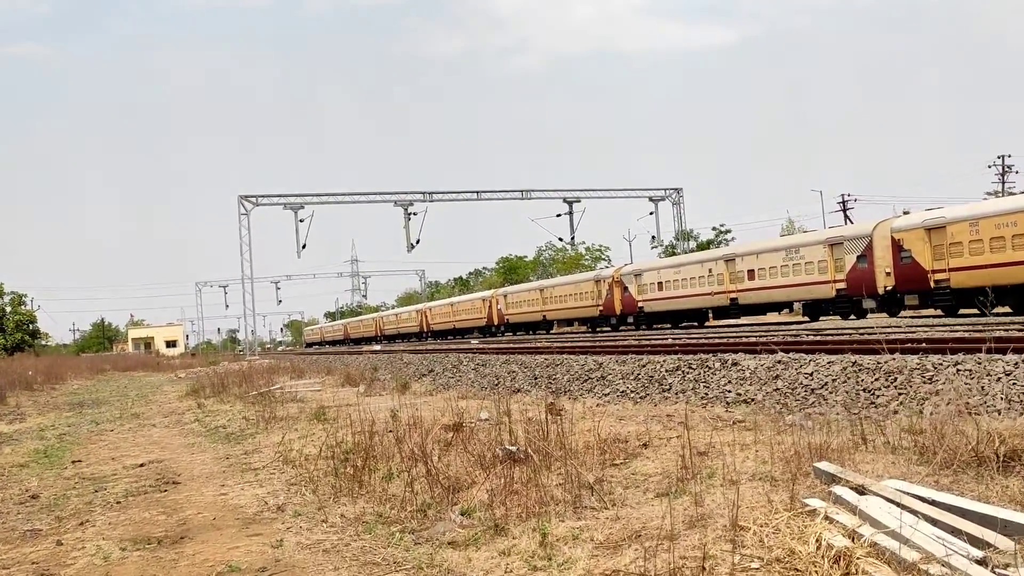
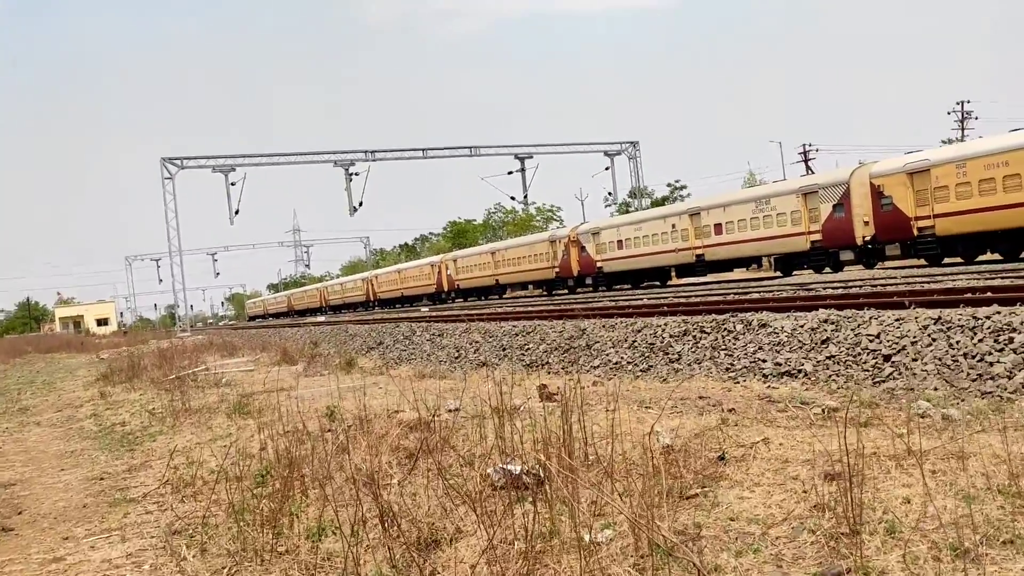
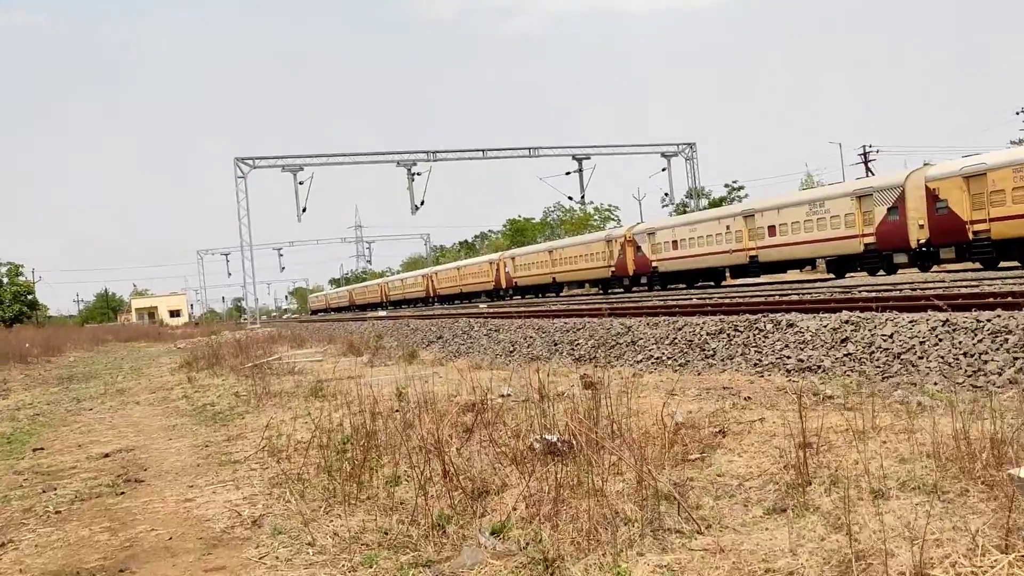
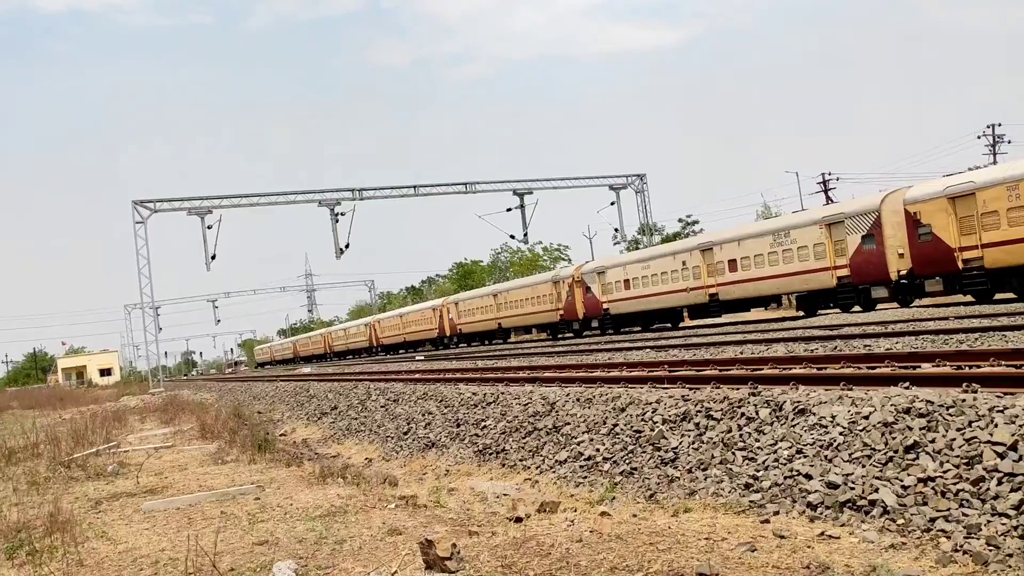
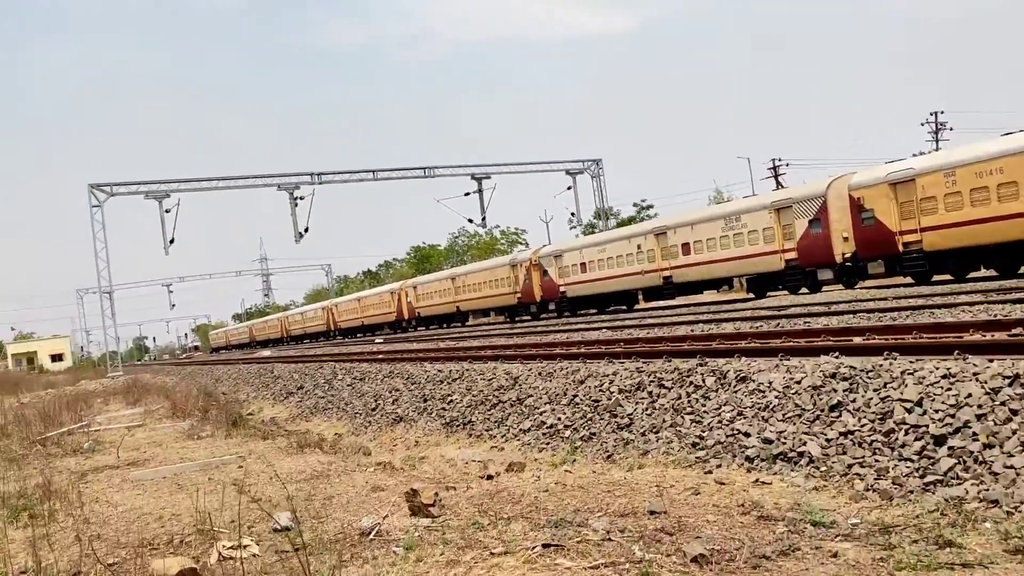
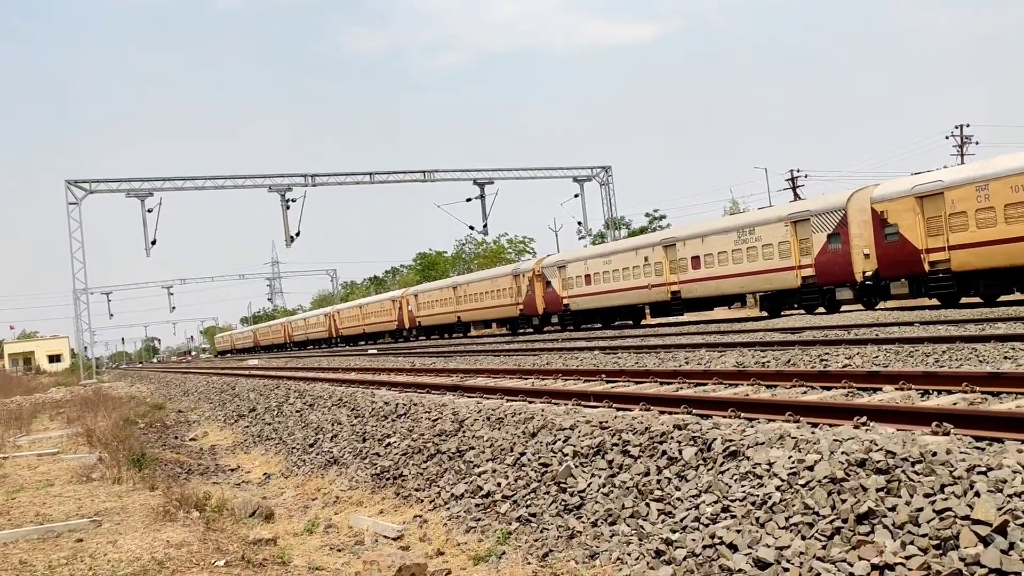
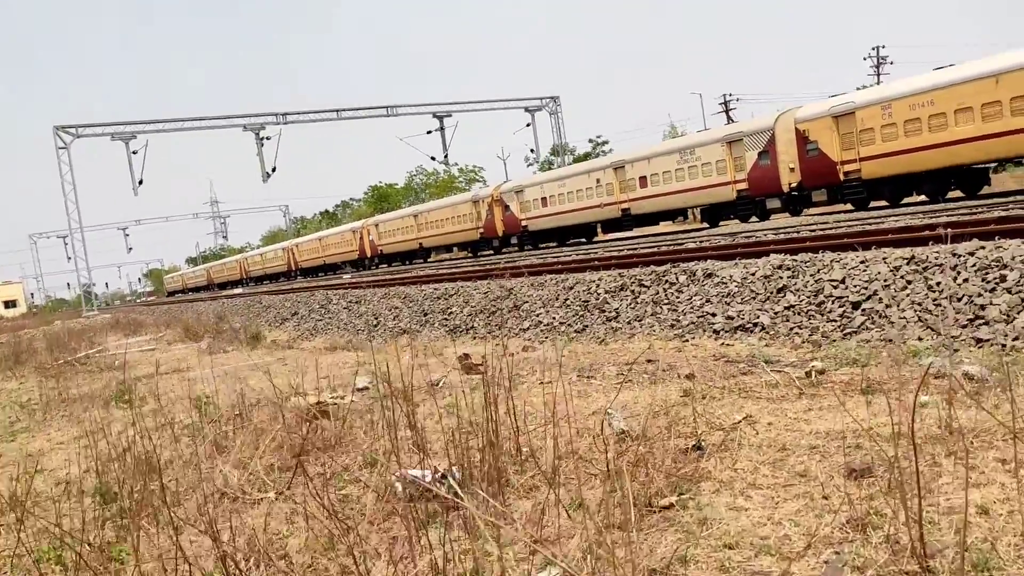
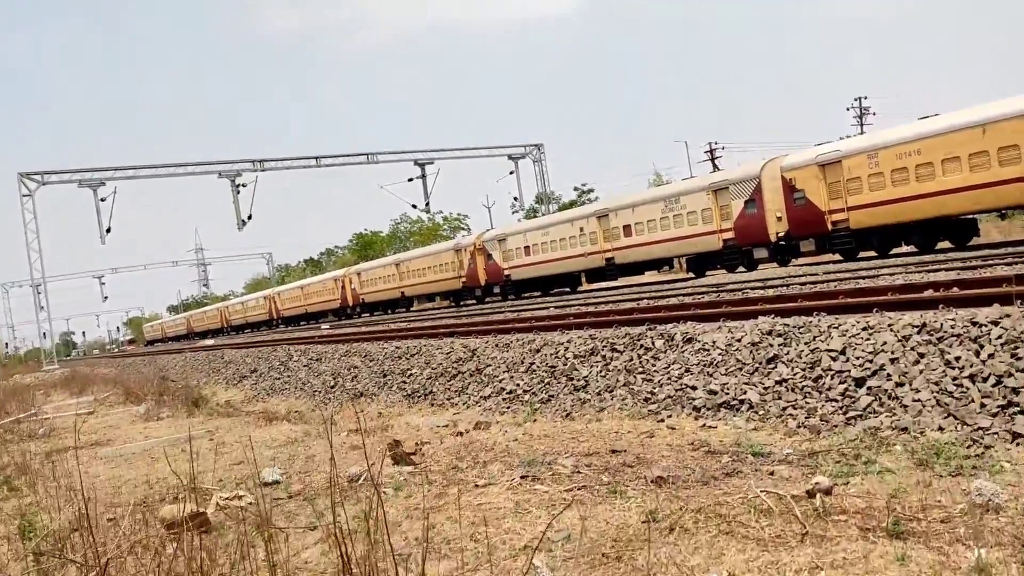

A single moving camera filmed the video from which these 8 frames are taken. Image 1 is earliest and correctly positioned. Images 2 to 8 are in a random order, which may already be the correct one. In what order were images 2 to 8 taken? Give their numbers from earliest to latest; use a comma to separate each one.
3, 2, 7, 8, 5, 4, 6
